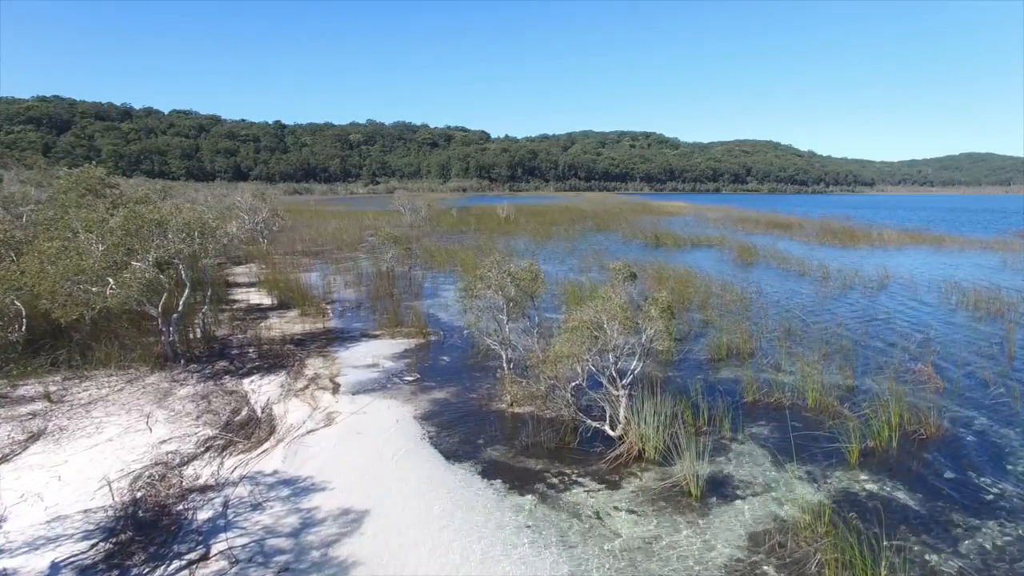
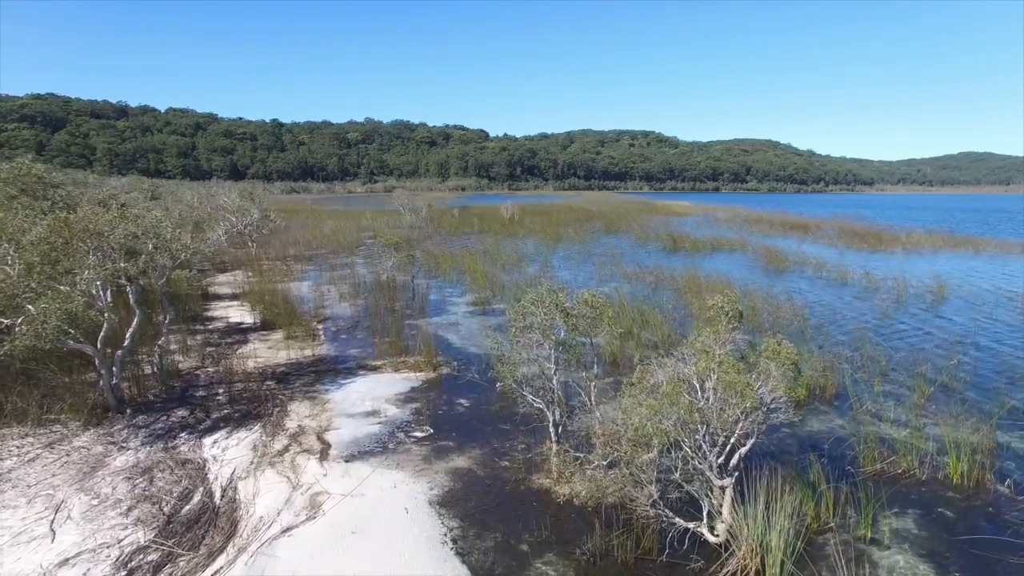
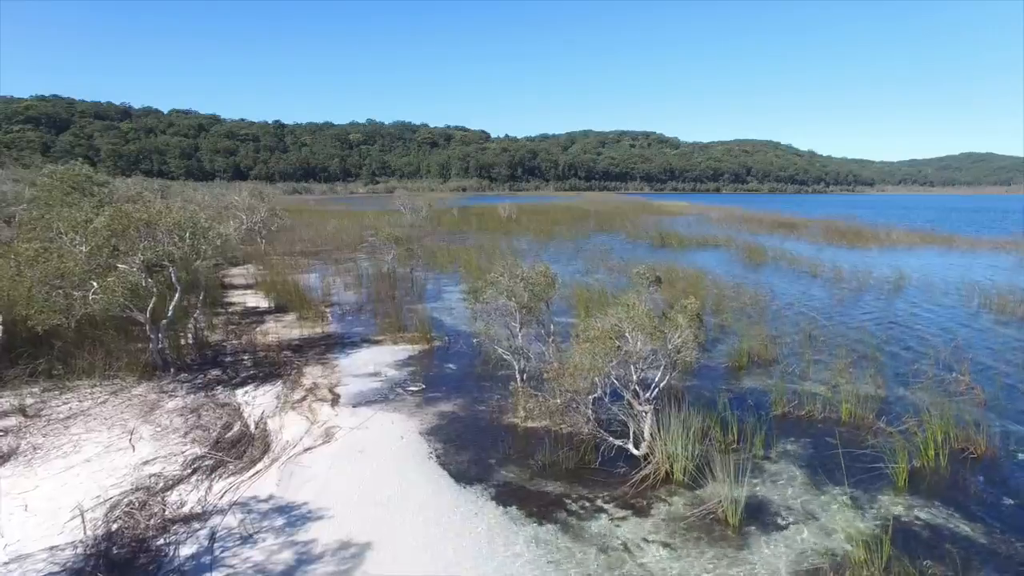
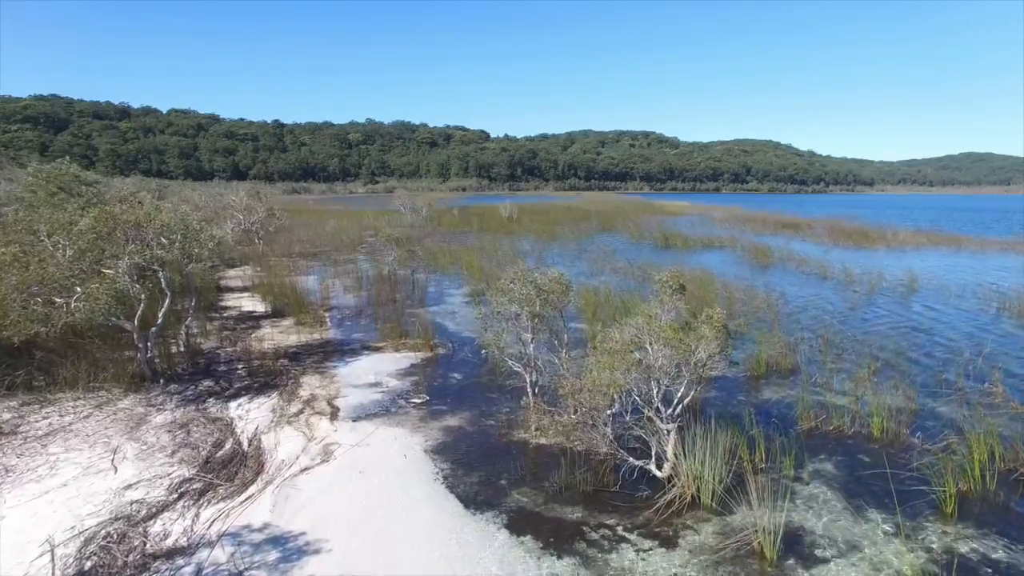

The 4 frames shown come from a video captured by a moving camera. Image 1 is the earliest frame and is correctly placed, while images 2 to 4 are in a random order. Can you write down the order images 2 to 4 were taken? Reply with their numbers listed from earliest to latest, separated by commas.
3, 4, 2
